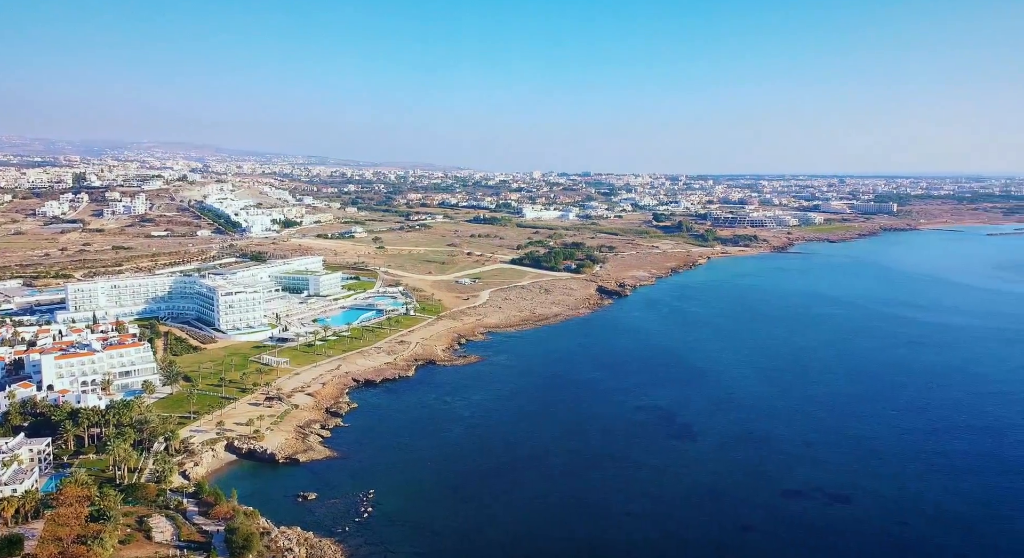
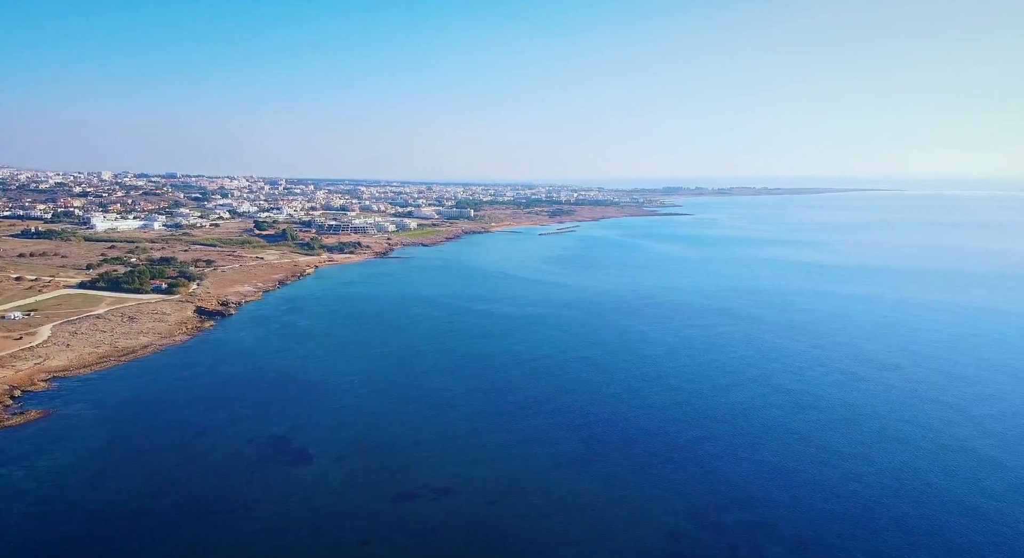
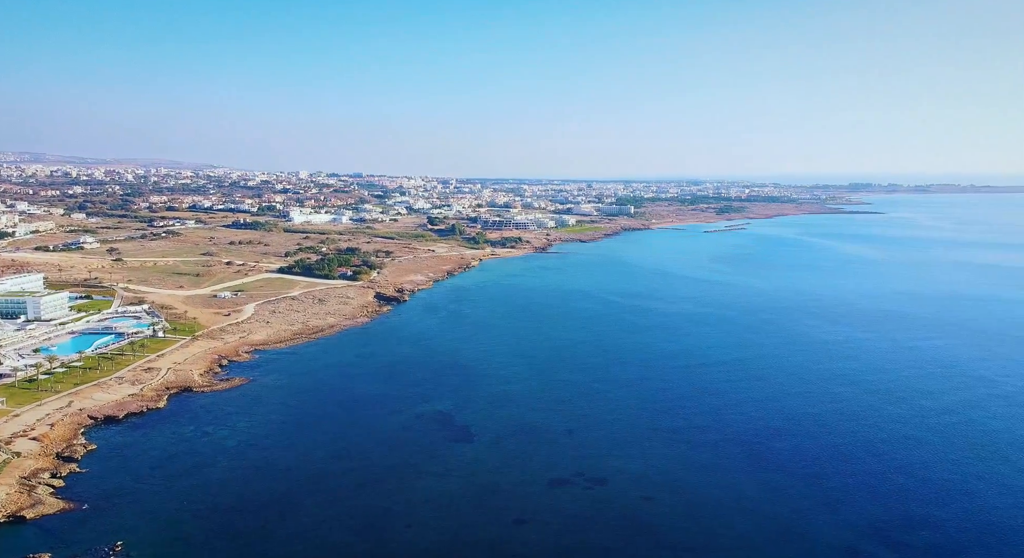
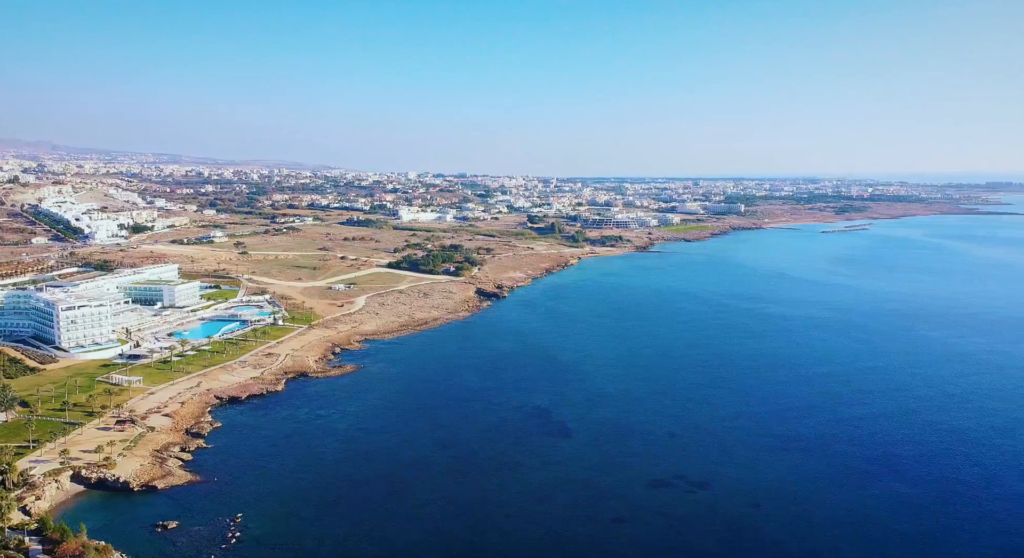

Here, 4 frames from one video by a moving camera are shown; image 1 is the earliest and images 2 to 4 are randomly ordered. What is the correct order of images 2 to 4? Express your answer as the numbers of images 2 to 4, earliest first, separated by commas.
4, 3, 2
